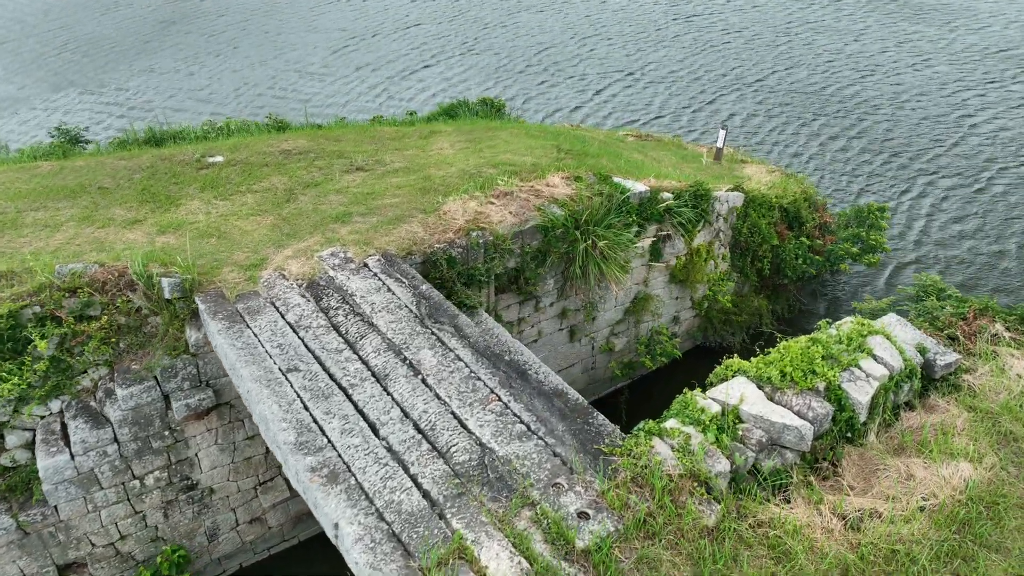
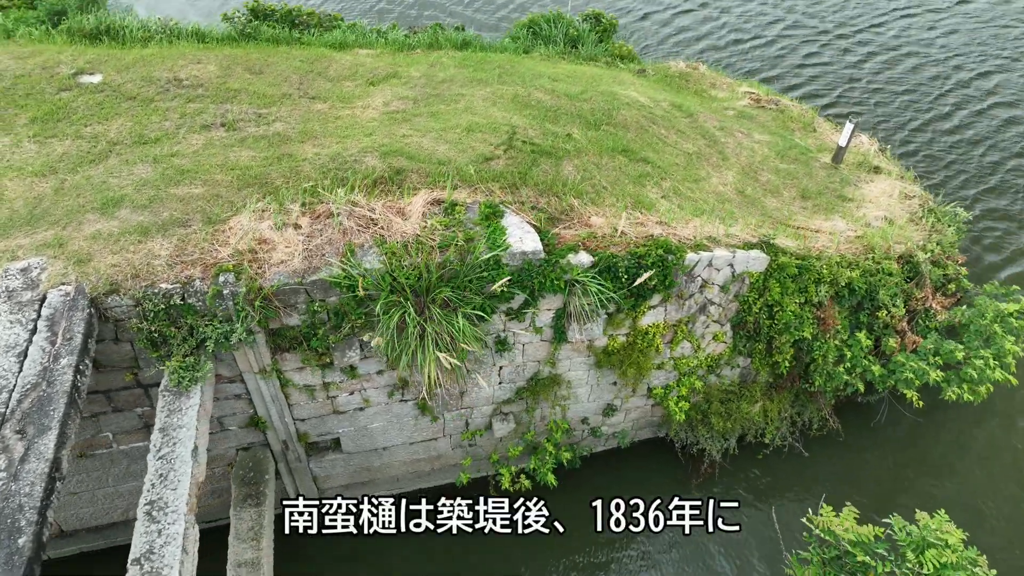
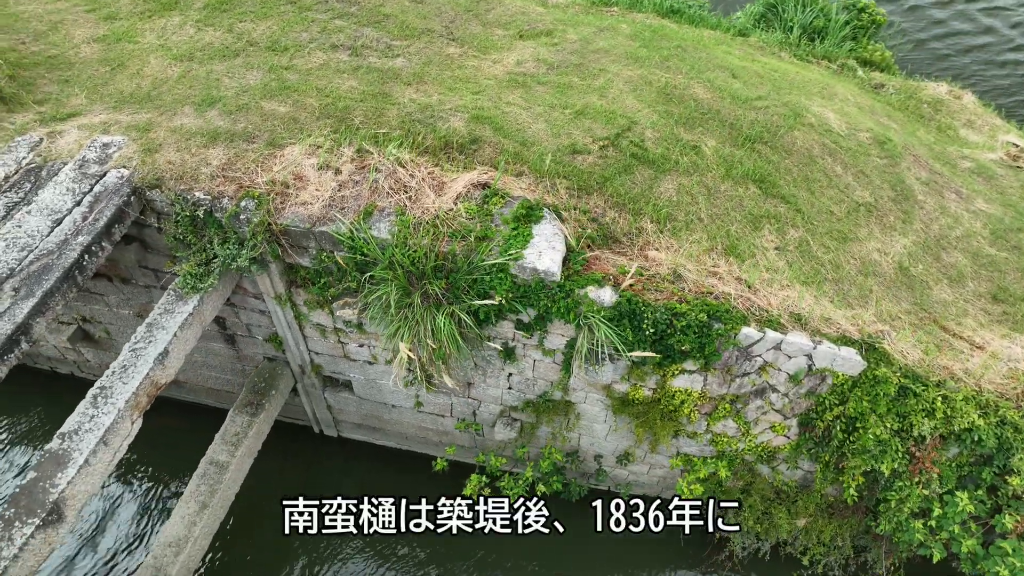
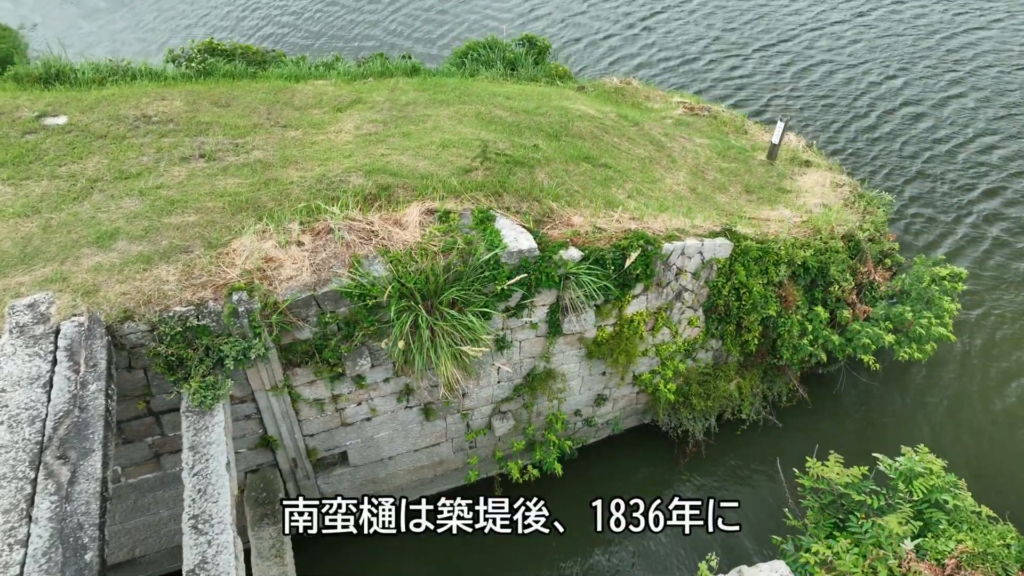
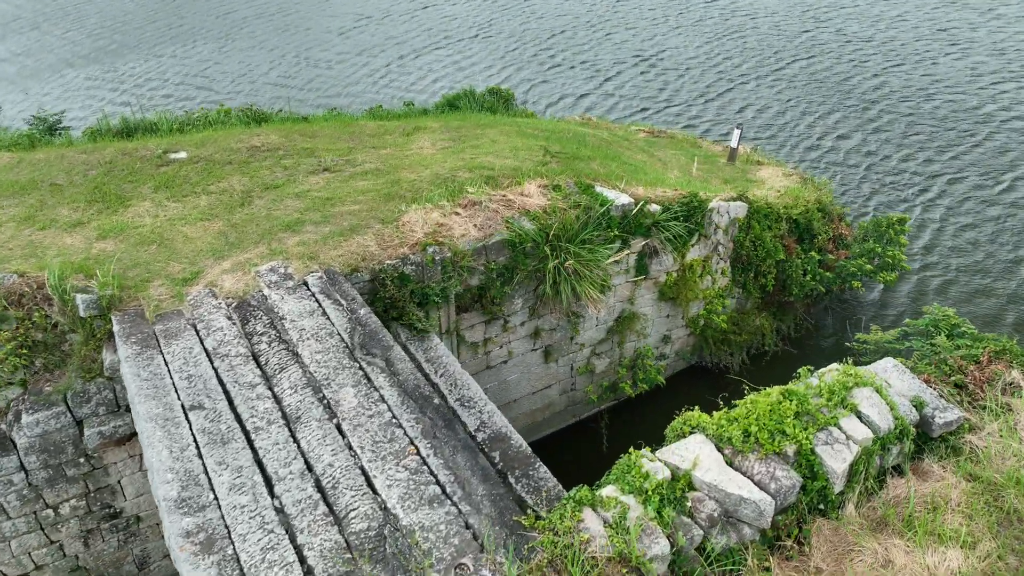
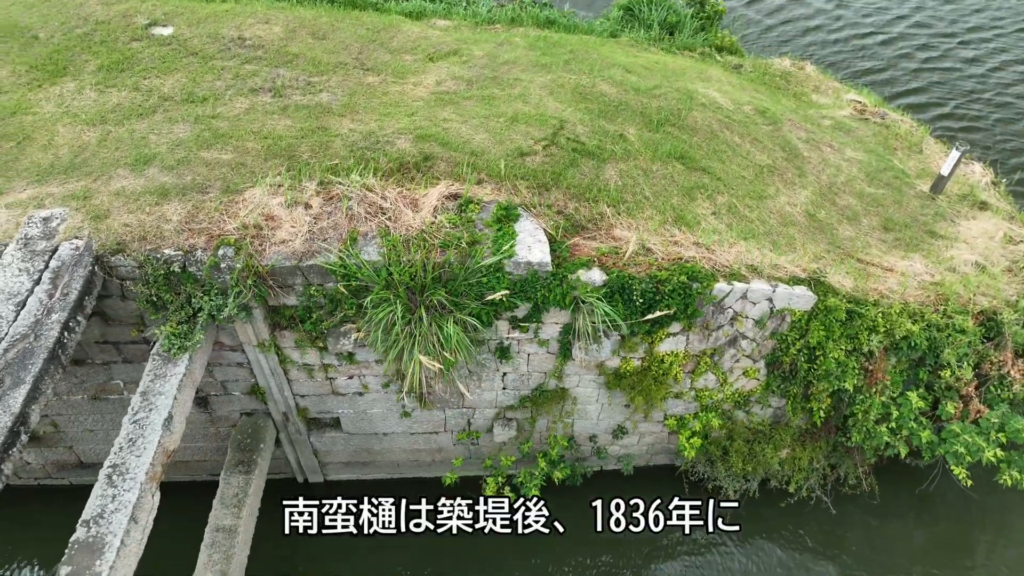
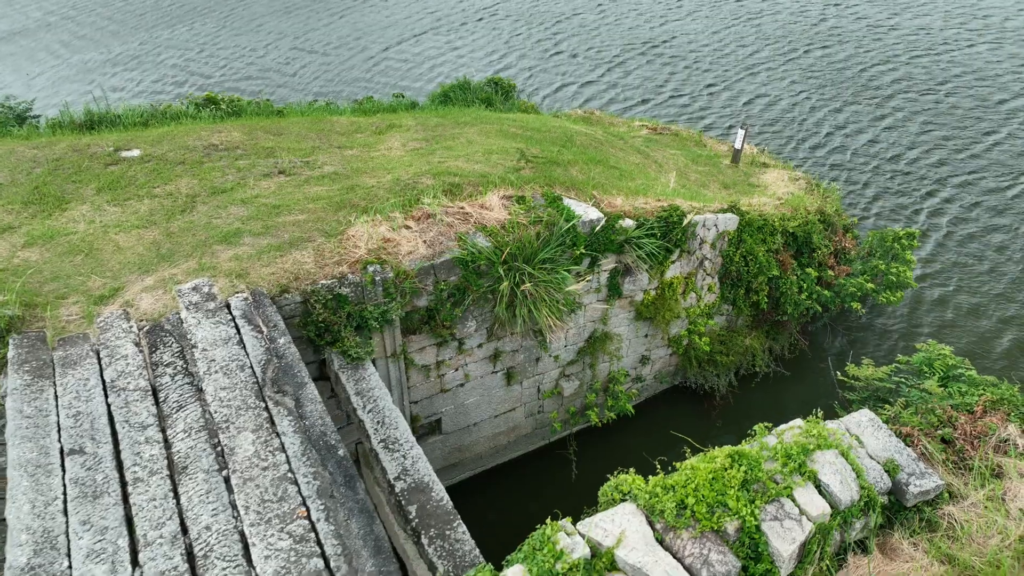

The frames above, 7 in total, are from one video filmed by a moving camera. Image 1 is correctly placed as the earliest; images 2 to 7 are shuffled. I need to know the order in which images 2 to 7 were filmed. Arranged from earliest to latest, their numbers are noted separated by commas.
5, 7, 4, 2, 6, 3
